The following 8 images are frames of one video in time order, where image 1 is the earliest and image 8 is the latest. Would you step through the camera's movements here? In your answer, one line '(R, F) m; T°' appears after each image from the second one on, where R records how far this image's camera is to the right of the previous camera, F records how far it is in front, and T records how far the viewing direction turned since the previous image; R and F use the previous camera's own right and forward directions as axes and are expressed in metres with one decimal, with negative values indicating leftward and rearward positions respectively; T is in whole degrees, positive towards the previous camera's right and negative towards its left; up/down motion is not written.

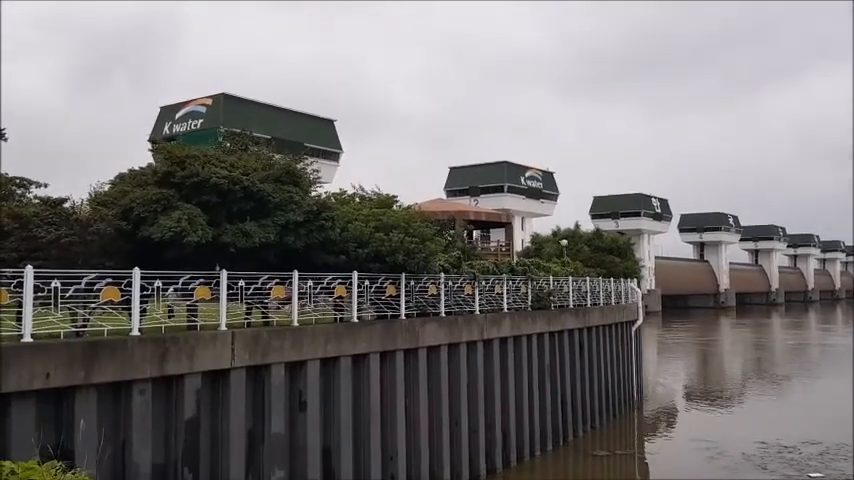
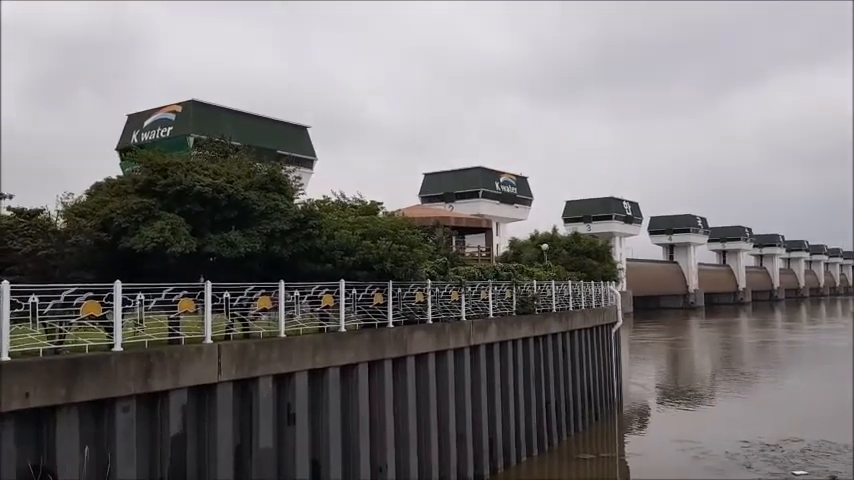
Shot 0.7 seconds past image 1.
(-0.2, +0.2) m; +2°
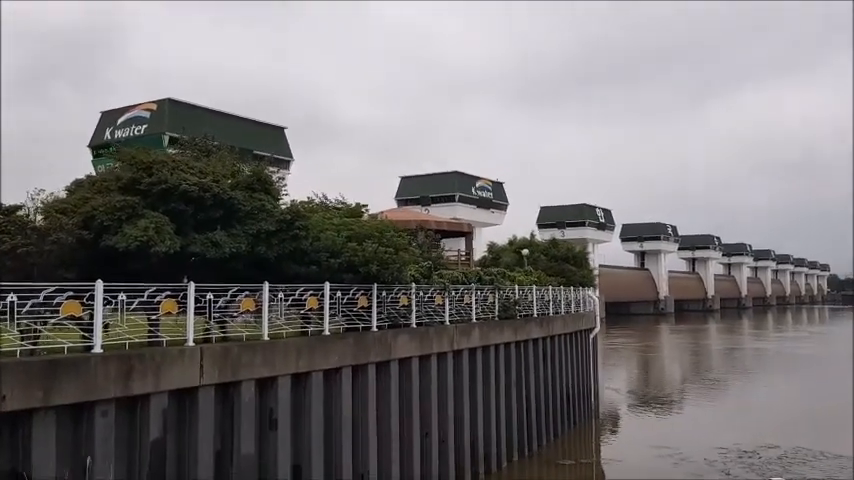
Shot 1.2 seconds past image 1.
(-0.2, +0.1) m; +2°
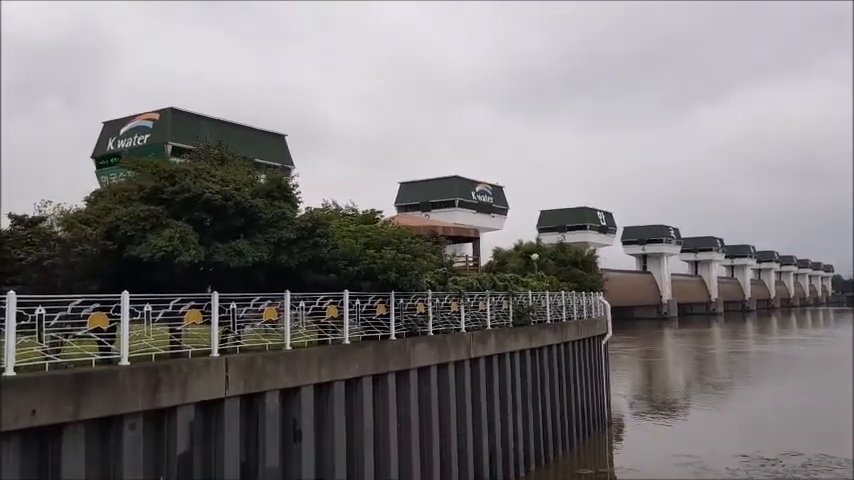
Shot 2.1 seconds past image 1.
(-0.3, +0.1) m; 0°
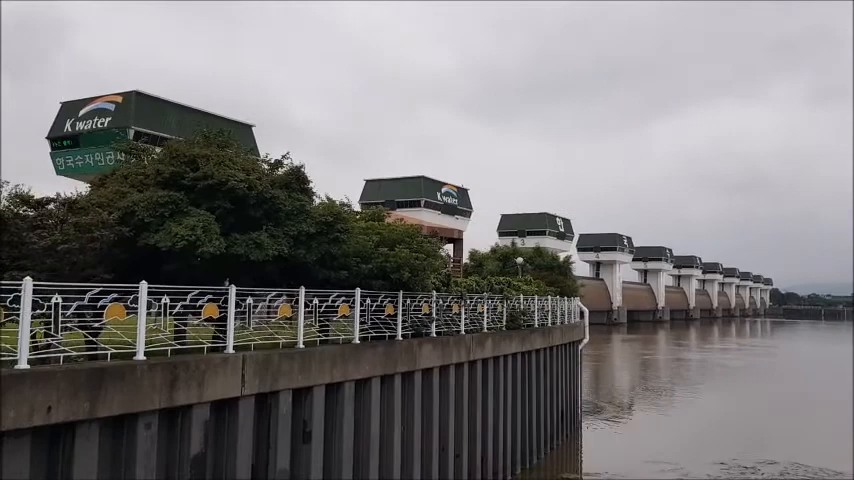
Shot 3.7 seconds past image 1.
(-0.7, +0.4) m; +3°
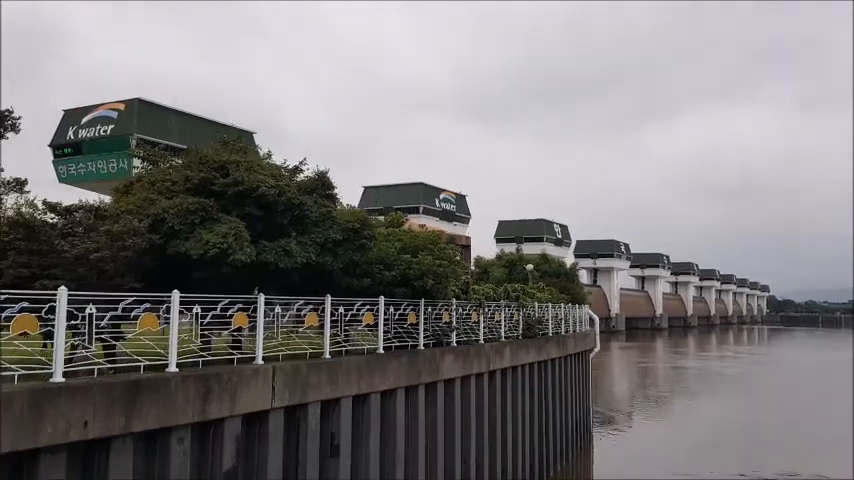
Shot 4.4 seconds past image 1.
(-0.4, +0.1) m; 0°
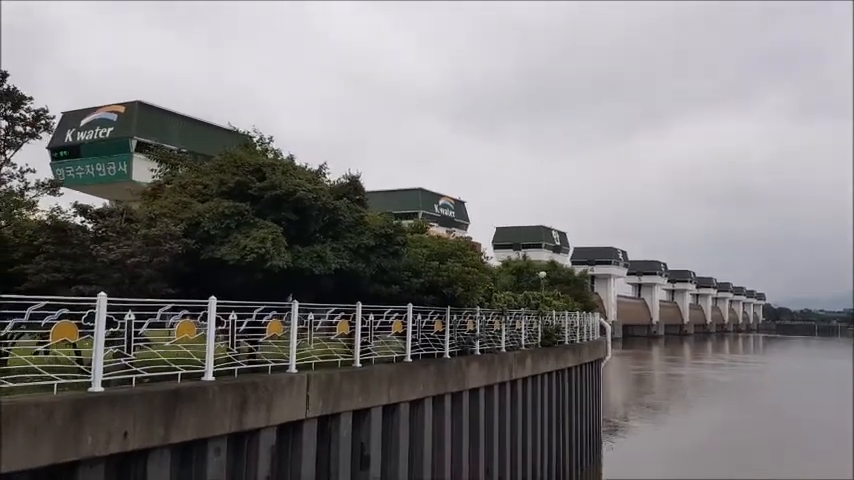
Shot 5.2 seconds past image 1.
(-0.4, +0.2) m; 0°
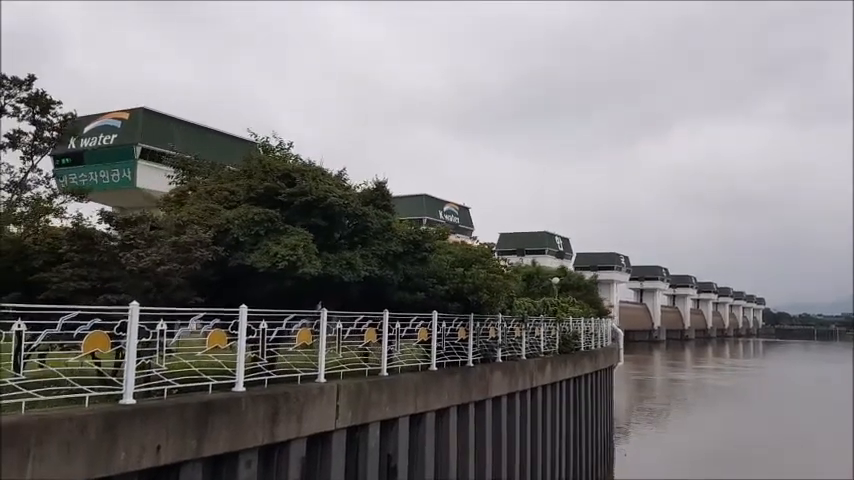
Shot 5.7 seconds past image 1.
(-0.3, +0.2) m; 0°
